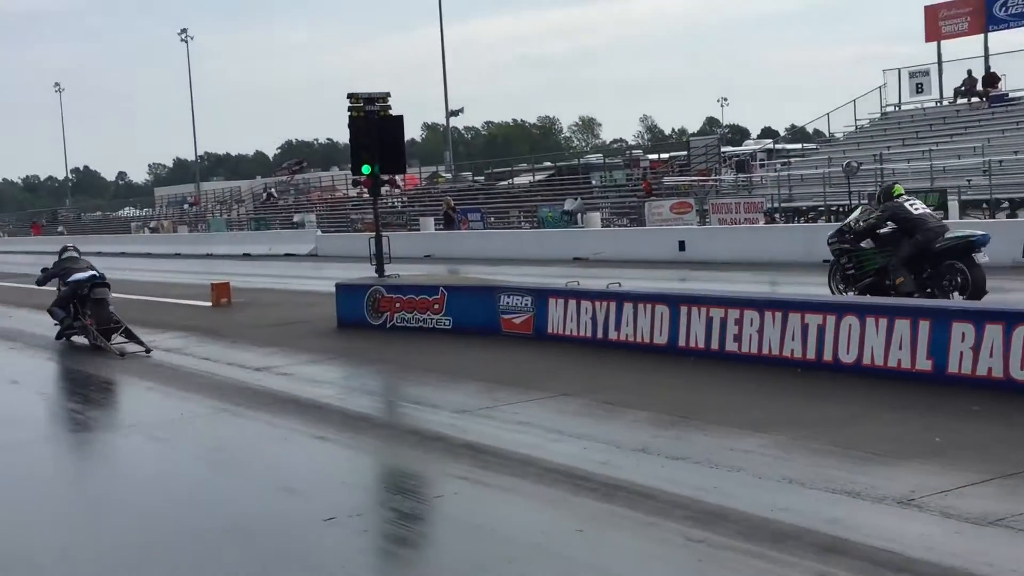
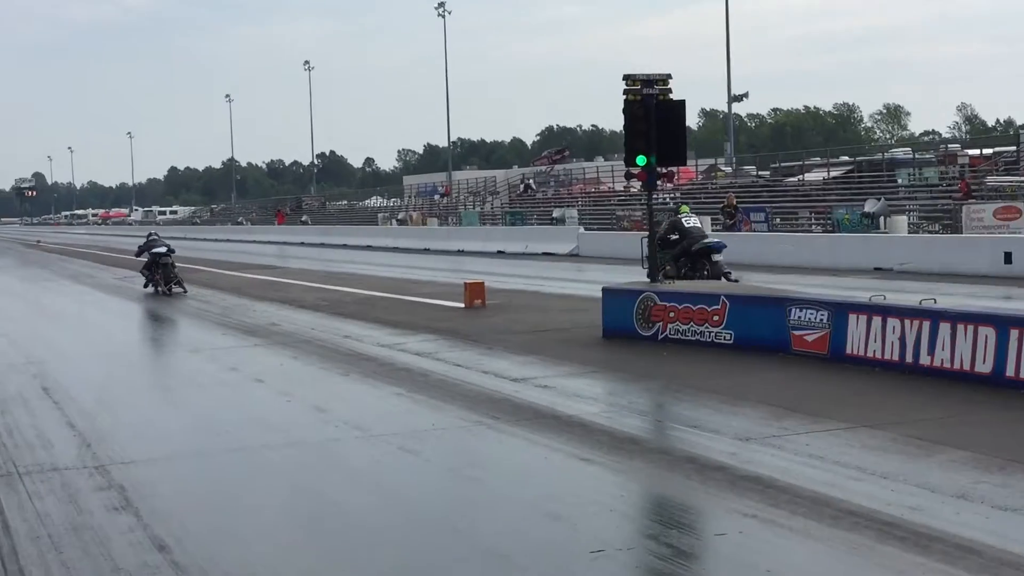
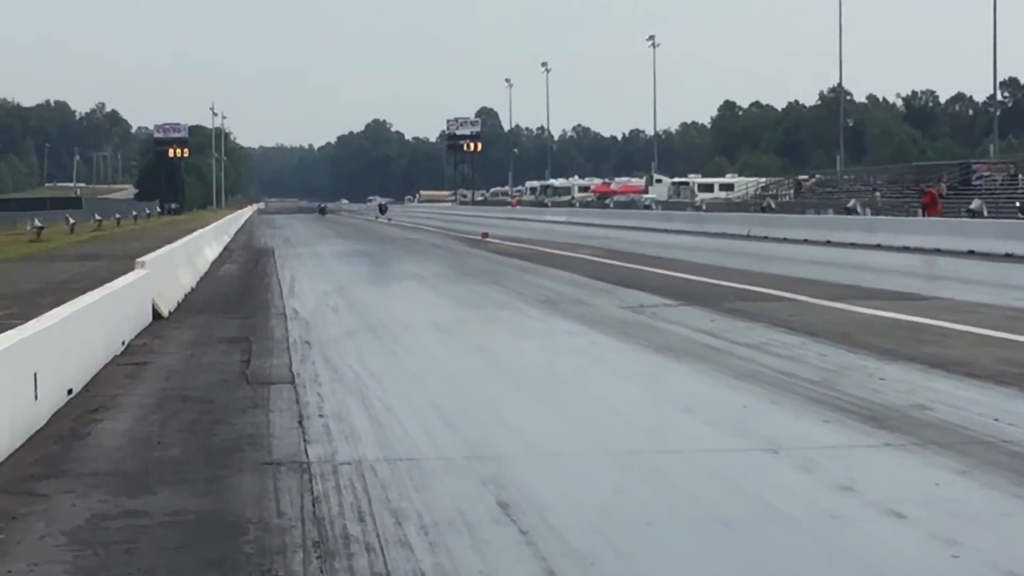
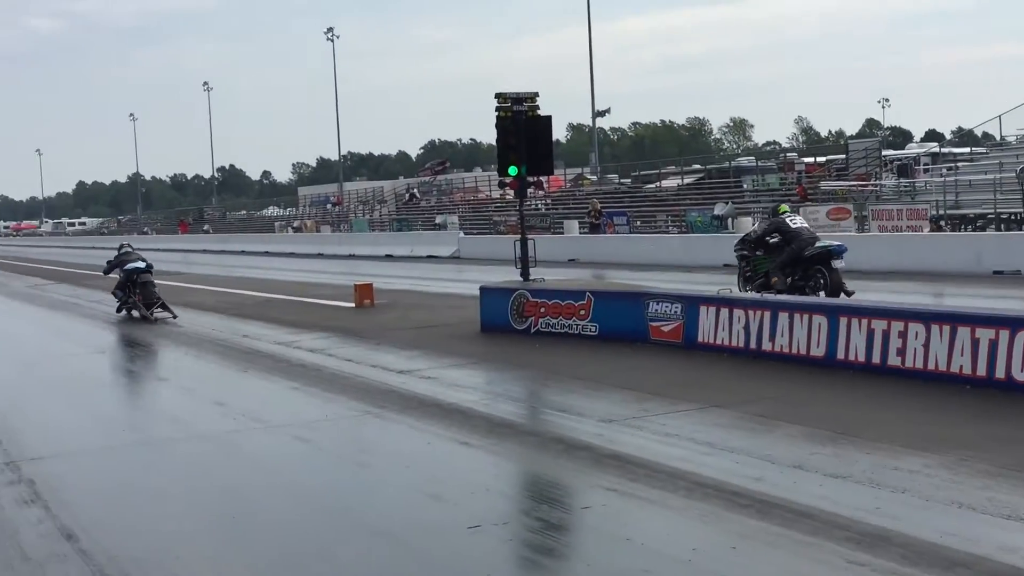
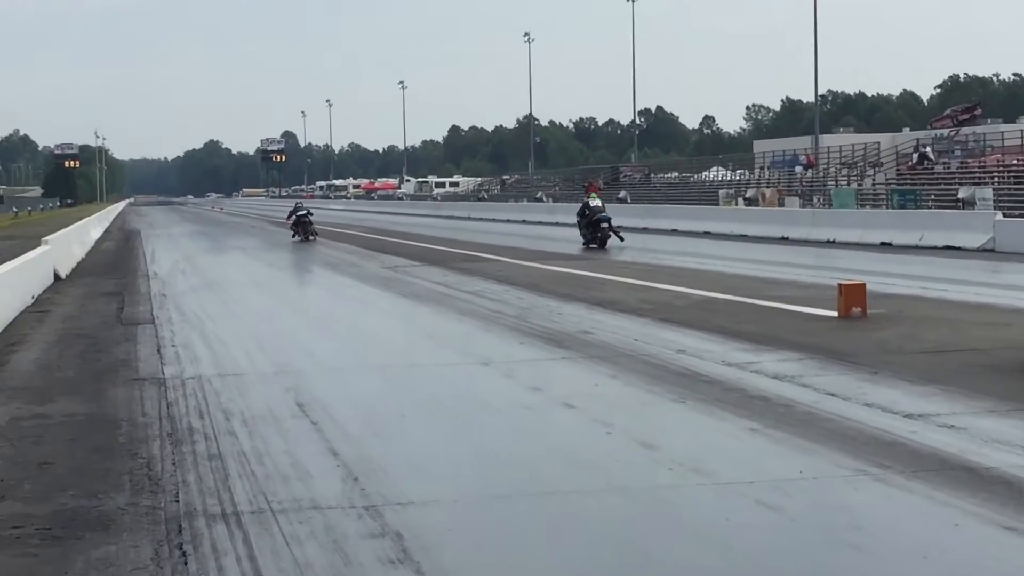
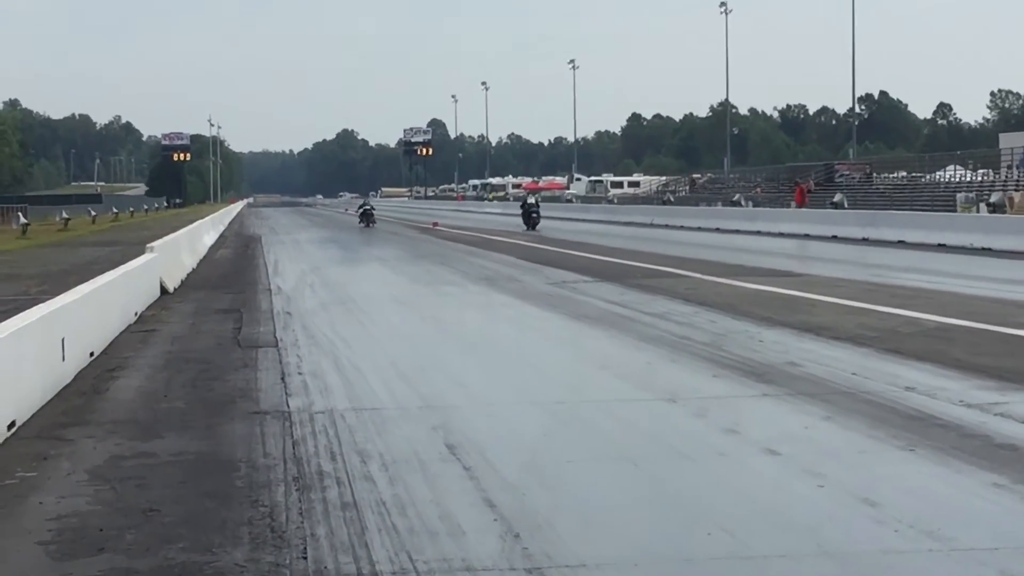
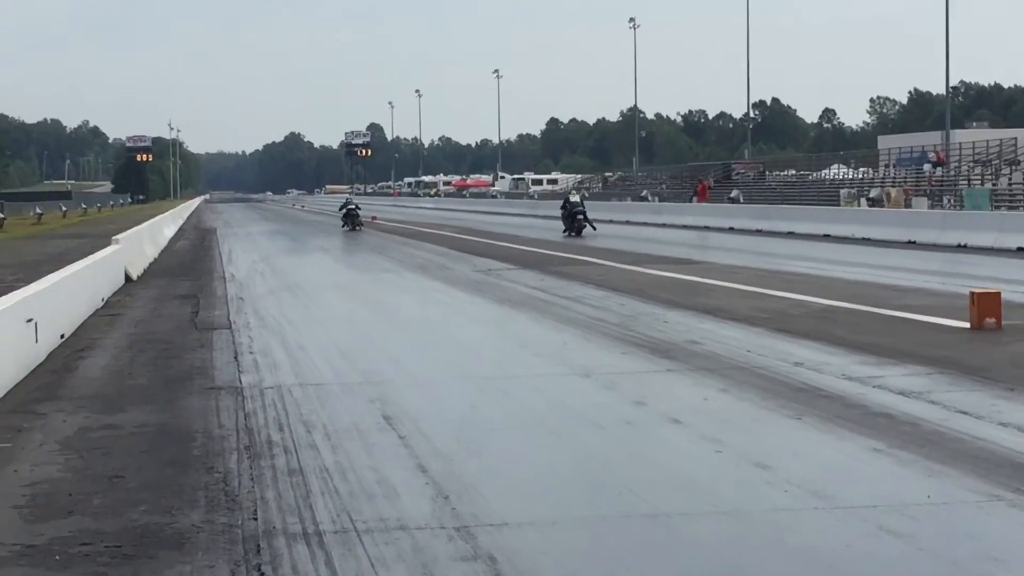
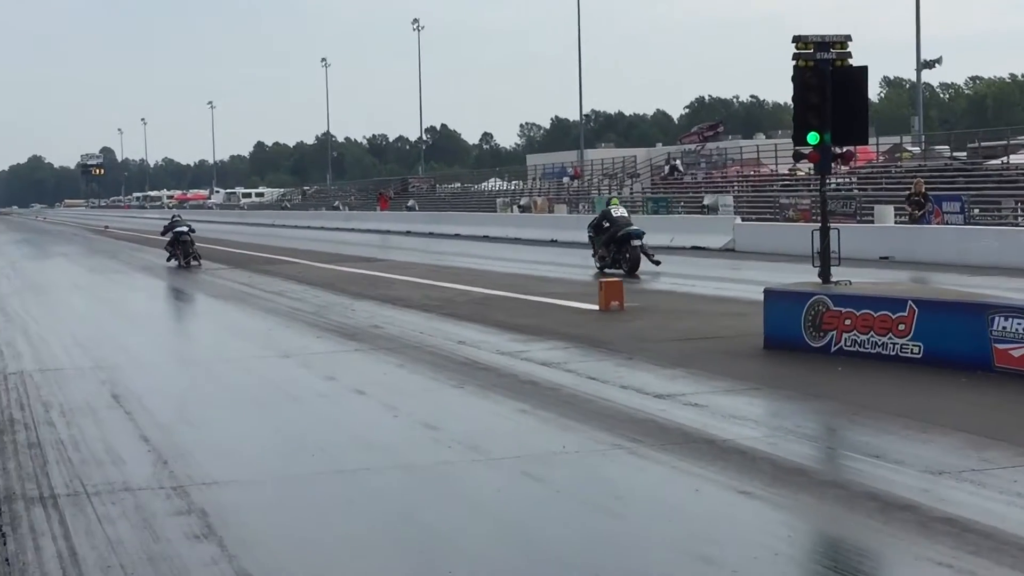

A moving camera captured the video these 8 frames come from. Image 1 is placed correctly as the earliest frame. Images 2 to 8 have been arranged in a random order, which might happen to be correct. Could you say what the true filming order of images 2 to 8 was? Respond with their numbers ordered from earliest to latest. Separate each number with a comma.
4, 2, 8, 5, 7, 6, 3
